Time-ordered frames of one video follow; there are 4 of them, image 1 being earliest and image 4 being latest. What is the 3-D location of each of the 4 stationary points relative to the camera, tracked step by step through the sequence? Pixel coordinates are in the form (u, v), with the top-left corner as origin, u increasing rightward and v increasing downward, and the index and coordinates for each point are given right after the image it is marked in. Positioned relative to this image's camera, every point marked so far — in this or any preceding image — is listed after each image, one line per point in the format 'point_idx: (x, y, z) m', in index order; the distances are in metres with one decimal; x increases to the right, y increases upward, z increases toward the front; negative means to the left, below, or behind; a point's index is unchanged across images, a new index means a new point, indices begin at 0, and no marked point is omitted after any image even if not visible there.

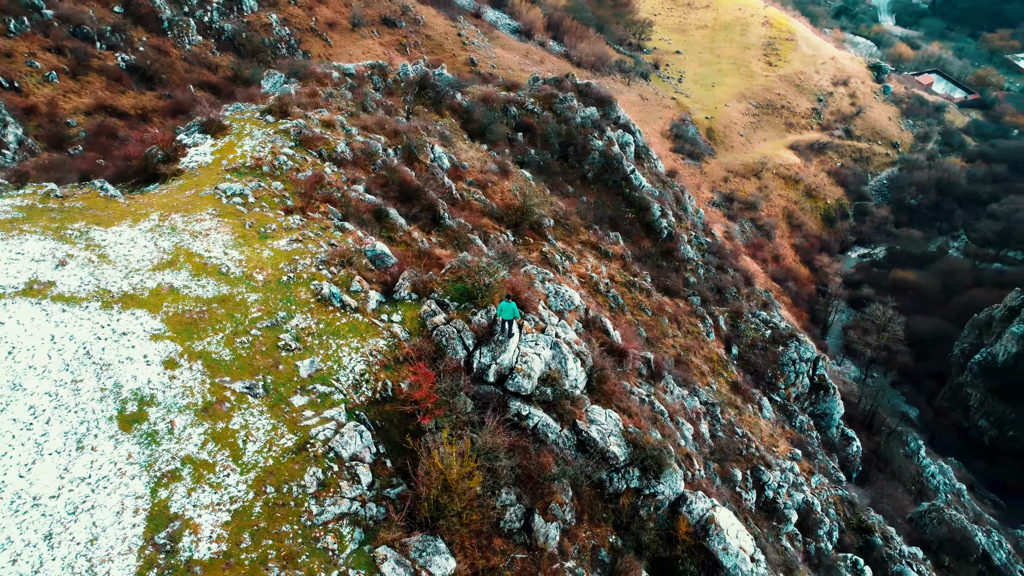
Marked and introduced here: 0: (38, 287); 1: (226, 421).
0: (-10.7, 0.0, +18.2) m
1: (-5.7, -2.7, +16.1) m
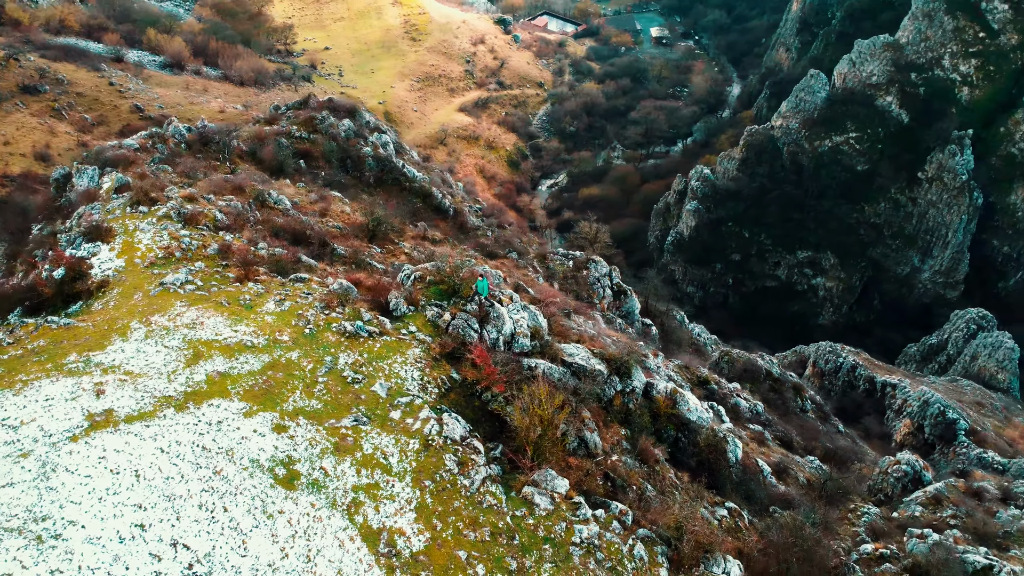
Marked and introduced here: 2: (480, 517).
0: (-9.6, -3.0, +18.8) m
1: (-3.6, -3.8, +18.7) m
2: (-0.6, -5.1, +18.1) m
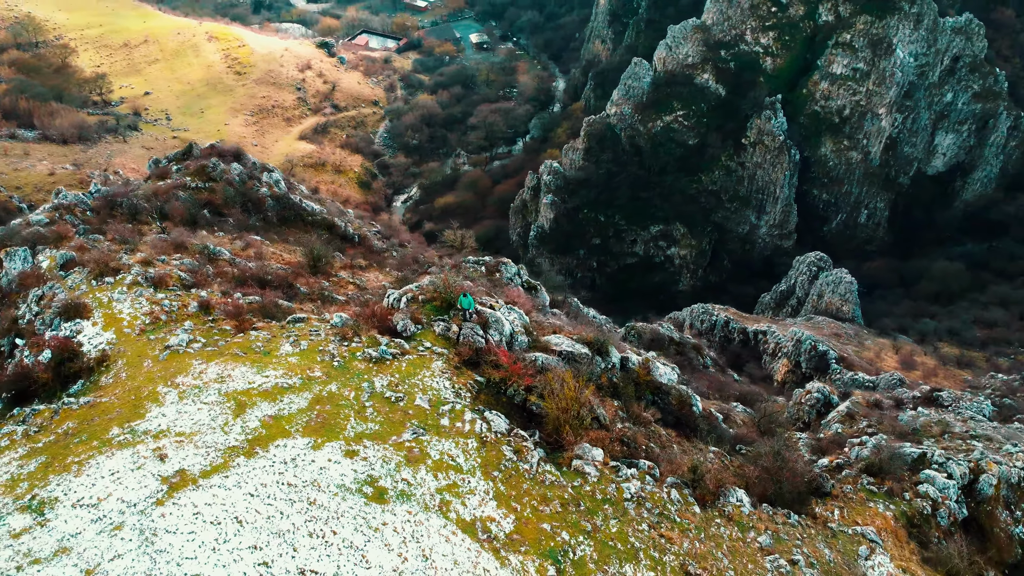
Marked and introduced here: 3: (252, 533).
0: (-8.1, -4.6, +19.5) m
1: (-2.1, -4.3, +20.6) m
2: (+1.0, -5.1, +20.5) m
3: (-5.8, -5.5, +18.0) m
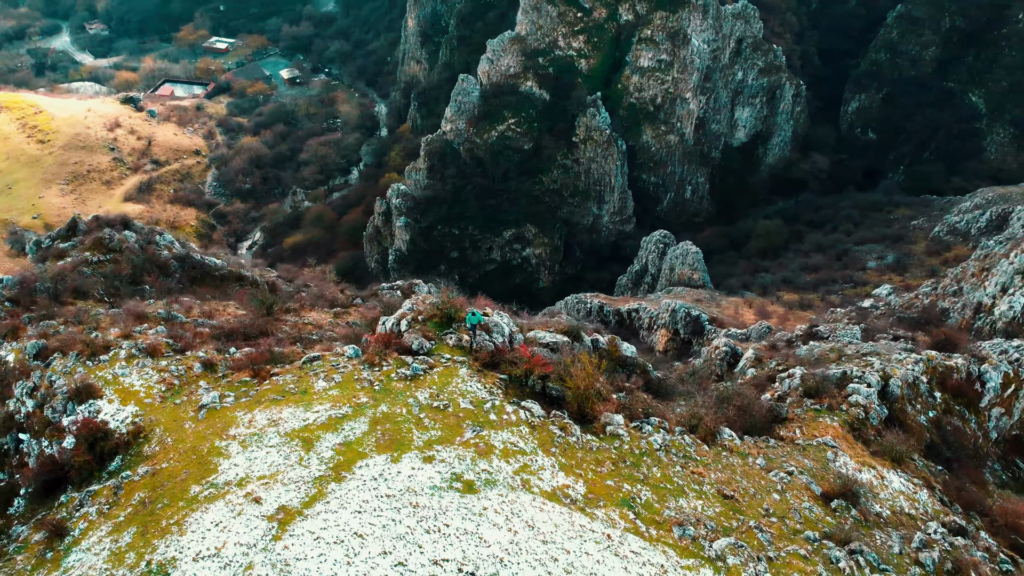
0: (-6.0, -5.9, +21.0) m
1: (-0.5, -4.6, +23.2) m
2: (+2.7, -4.9, +23.8) m
3: (-3.3, -6.3, +20.0) m
